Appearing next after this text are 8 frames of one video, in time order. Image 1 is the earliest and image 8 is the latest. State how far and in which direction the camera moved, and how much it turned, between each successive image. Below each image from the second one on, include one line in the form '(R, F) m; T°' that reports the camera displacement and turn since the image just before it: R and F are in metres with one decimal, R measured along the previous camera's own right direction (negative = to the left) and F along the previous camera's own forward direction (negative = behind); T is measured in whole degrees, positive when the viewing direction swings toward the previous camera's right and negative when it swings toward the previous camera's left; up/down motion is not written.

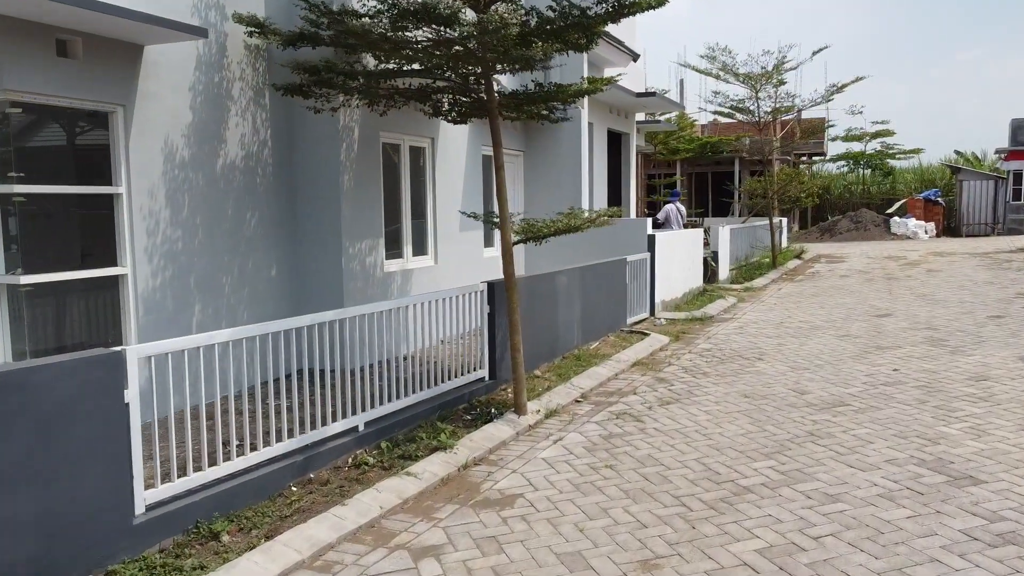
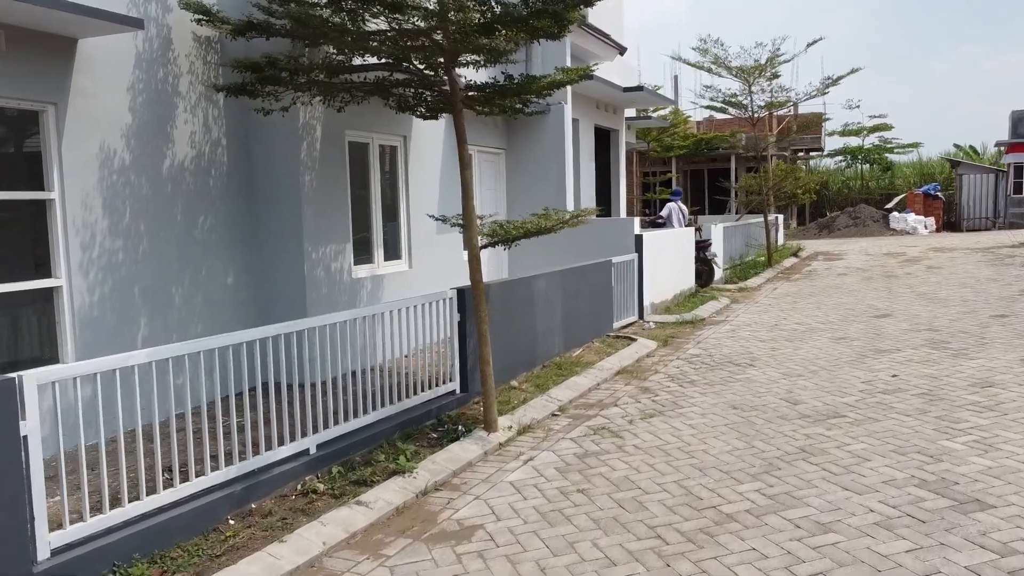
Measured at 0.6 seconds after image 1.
(+0.3, +0.5) m; 0°
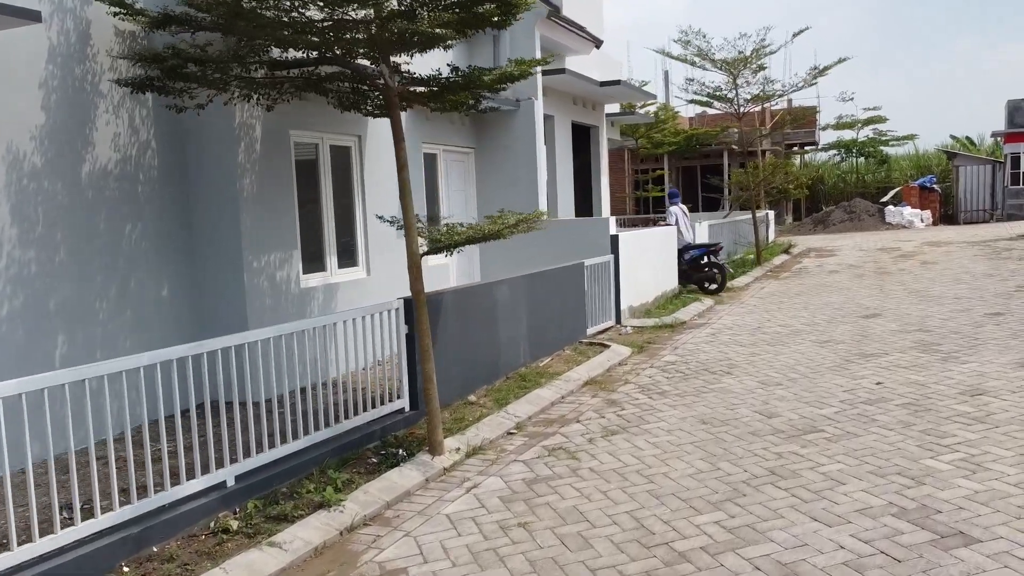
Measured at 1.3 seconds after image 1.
(+0.4, +0.5) m; 0°
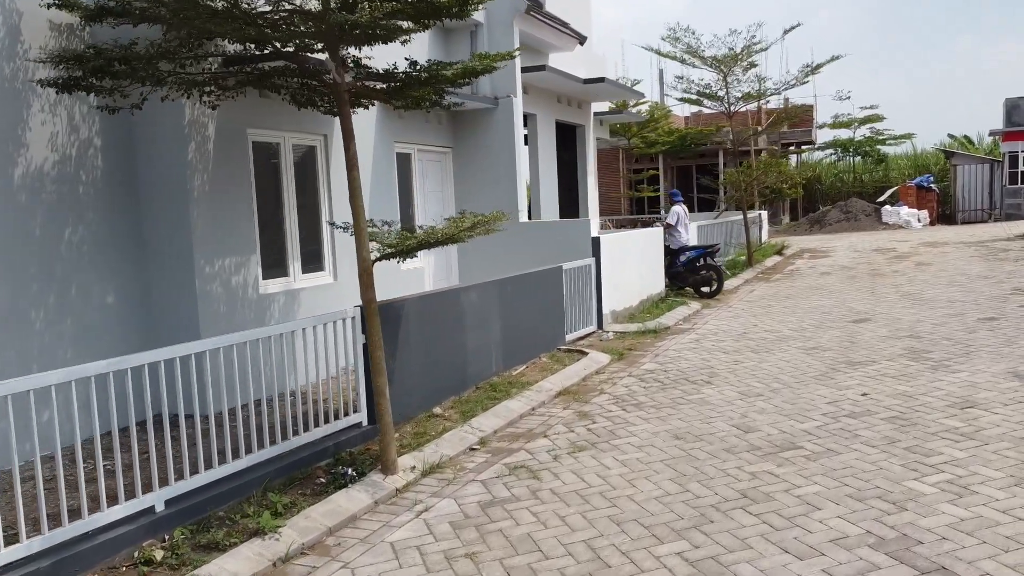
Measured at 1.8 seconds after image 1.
(+0.3, +0.4) m; 0°
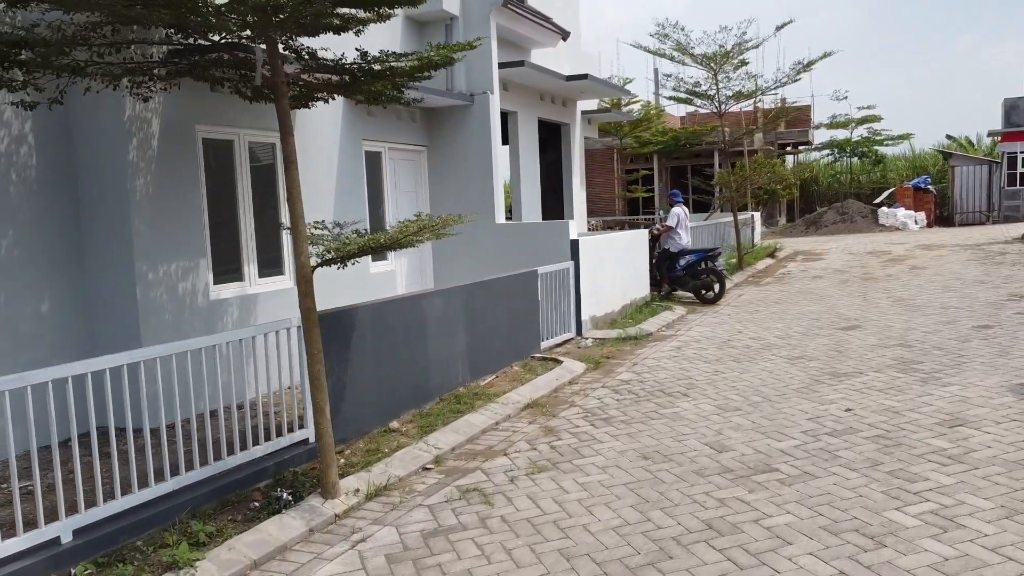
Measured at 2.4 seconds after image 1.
(+0.3, +0.4) m; 0°
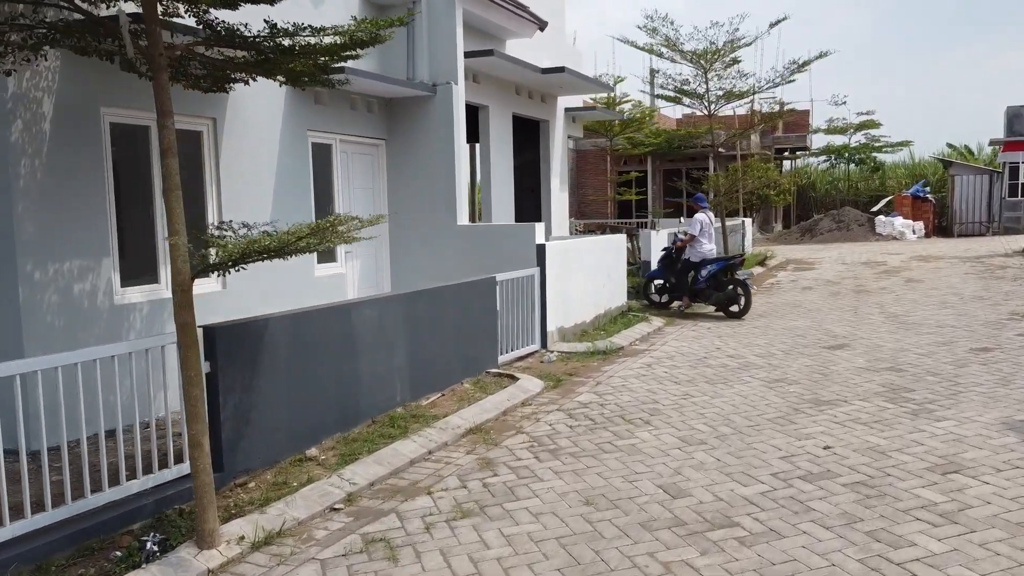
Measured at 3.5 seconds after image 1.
(+0.4, +0.8) m; 0°
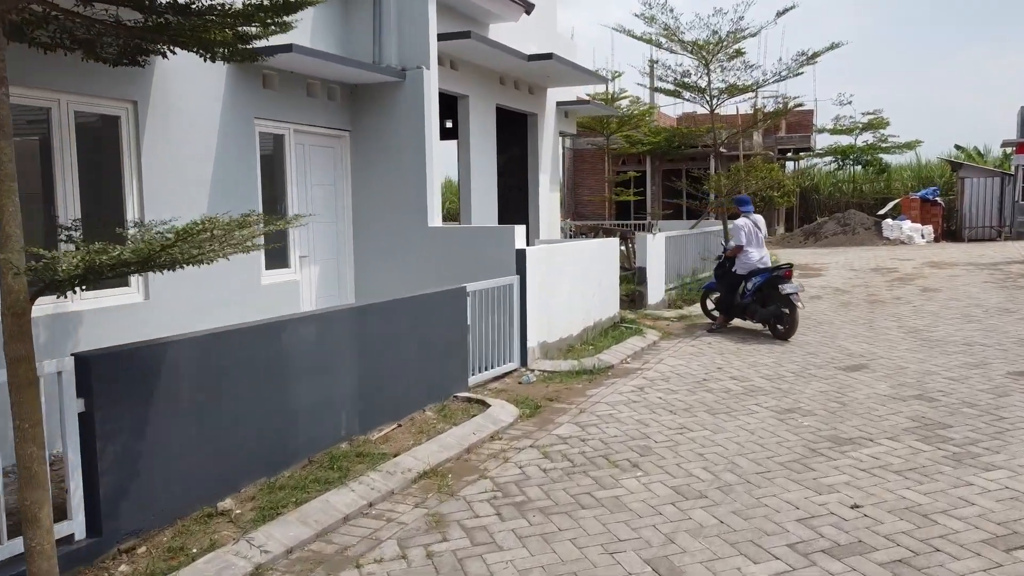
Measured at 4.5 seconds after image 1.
(+0.2, +1.0) m; 0°
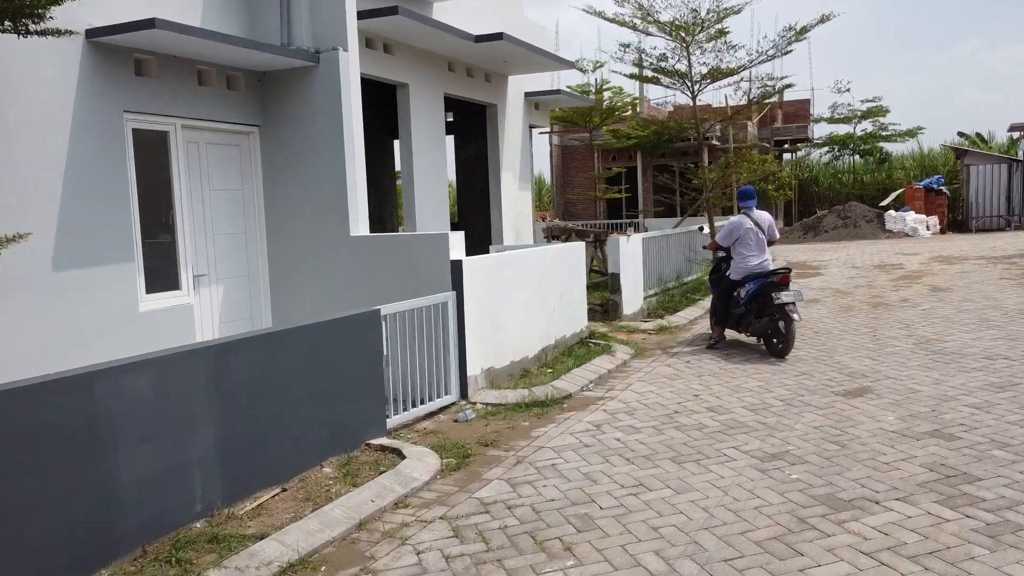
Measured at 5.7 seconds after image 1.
(+0.6, +1.2) m; 0°
